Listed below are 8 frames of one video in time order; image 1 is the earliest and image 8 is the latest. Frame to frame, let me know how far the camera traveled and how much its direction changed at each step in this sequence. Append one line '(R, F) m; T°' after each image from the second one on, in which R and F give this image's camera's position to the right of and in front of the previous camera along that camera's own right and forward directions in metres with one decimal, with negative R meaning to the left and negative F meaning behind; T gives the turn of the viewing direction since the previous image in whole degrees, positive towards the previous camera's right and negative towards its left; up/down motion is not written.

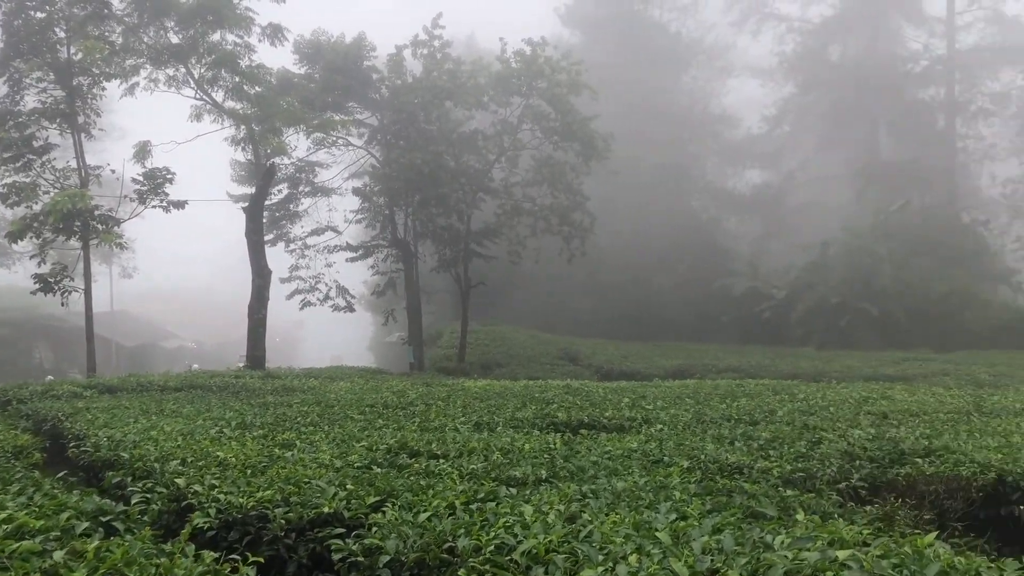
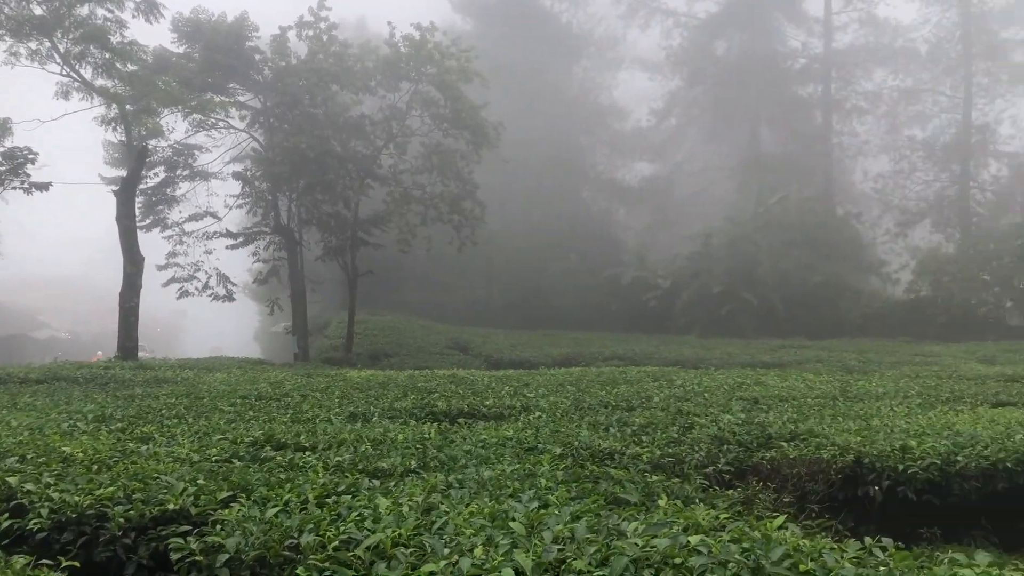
(+0.1, +0.1) m; +6°
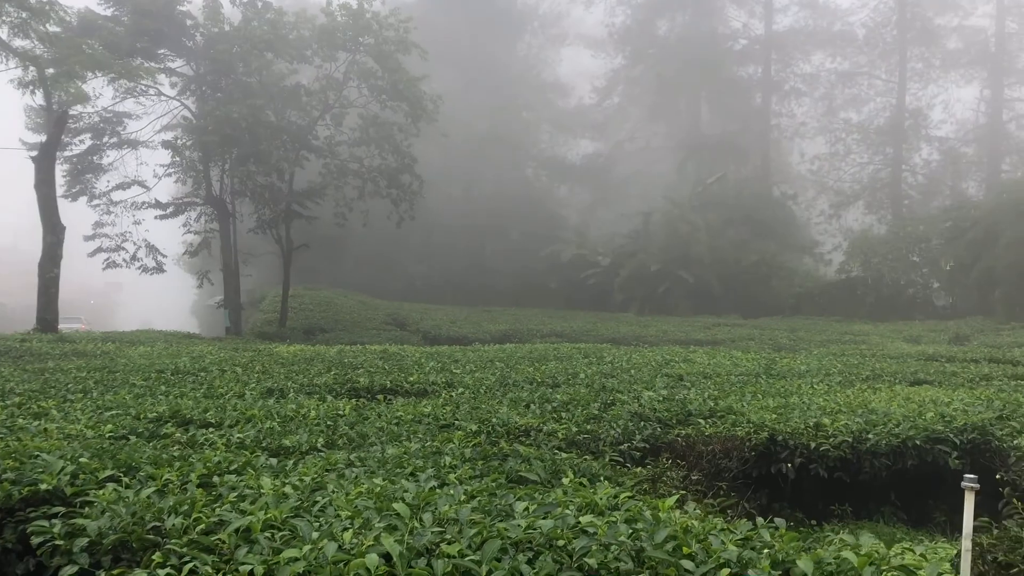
(+0.1, +0.1) m; +3°
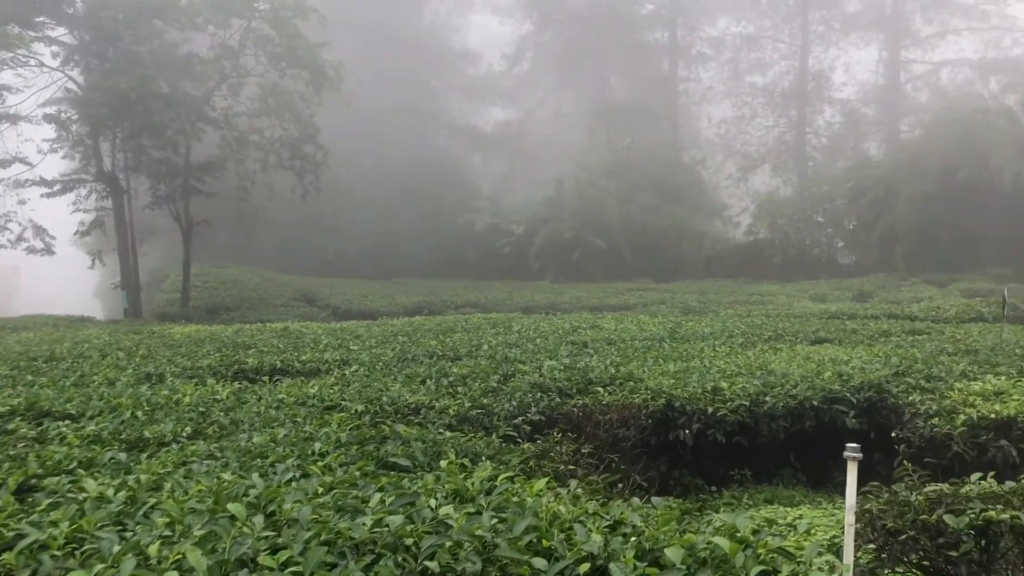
(+0.1, +0.2) m; +5°
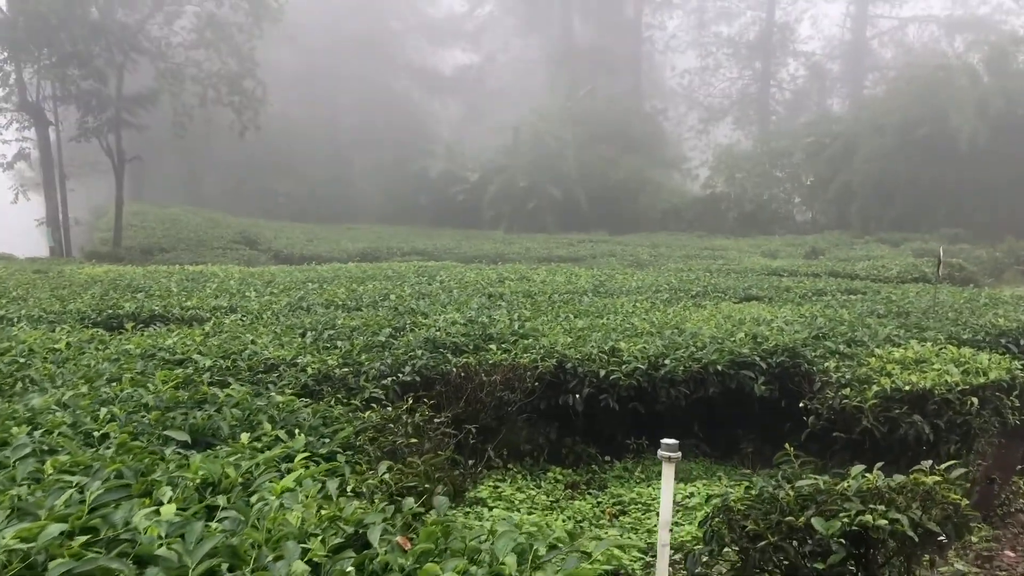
(+0.3, +0.4) m; +2°
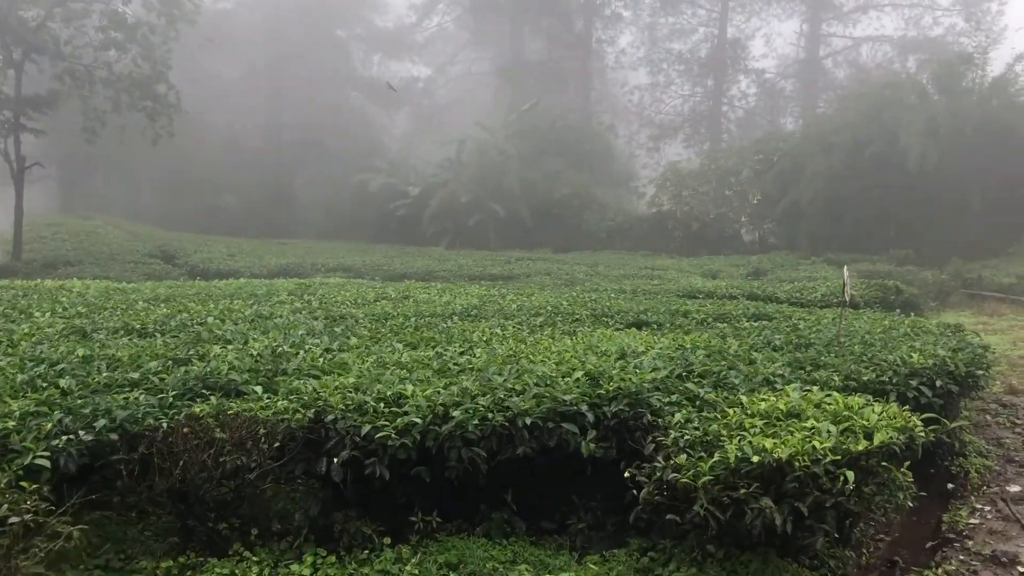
(+0.6, +0.9) m; +2°
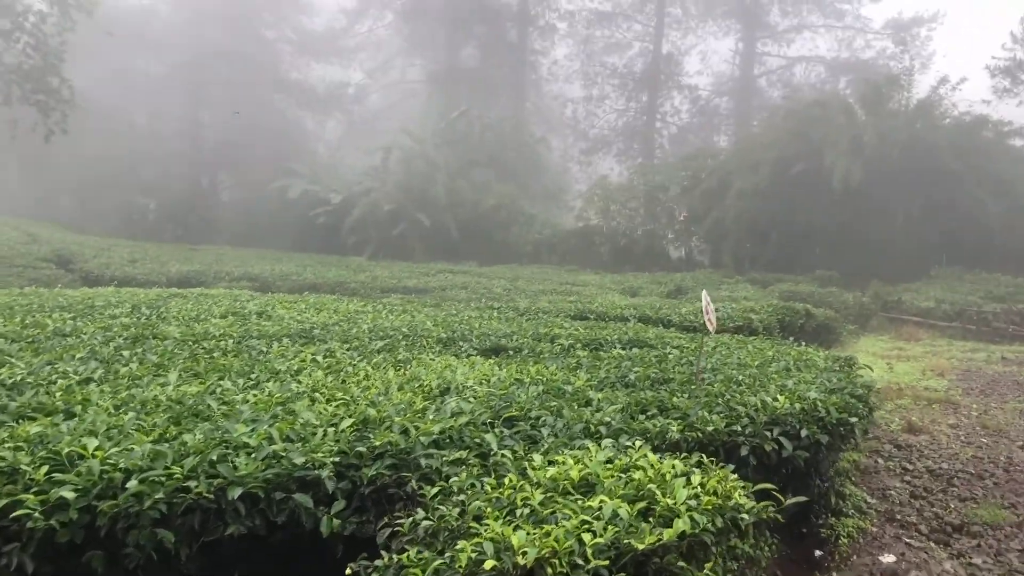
(+0.5, +0.6) m; +3°
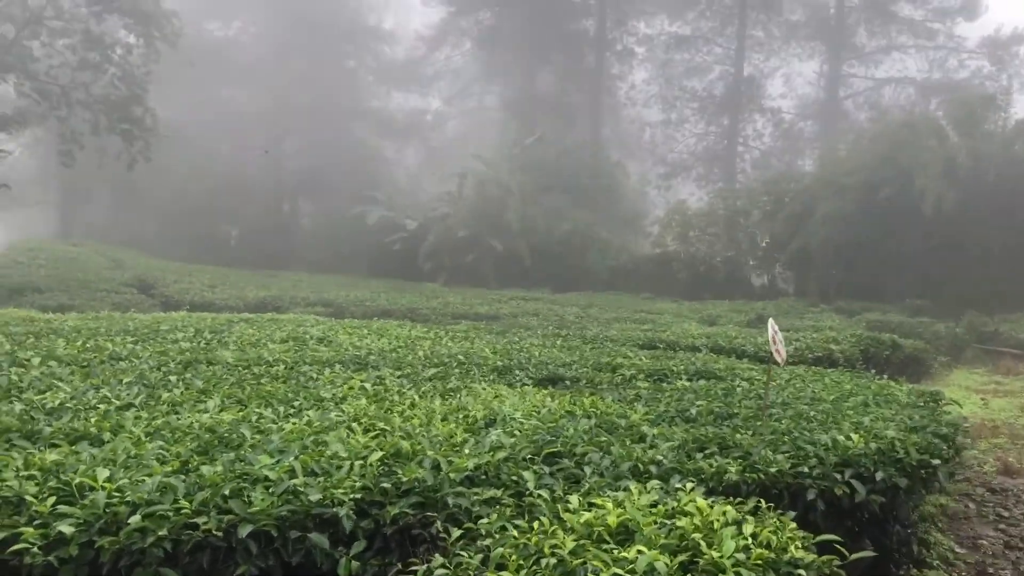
(+0.1, +0.2) m; -5°
